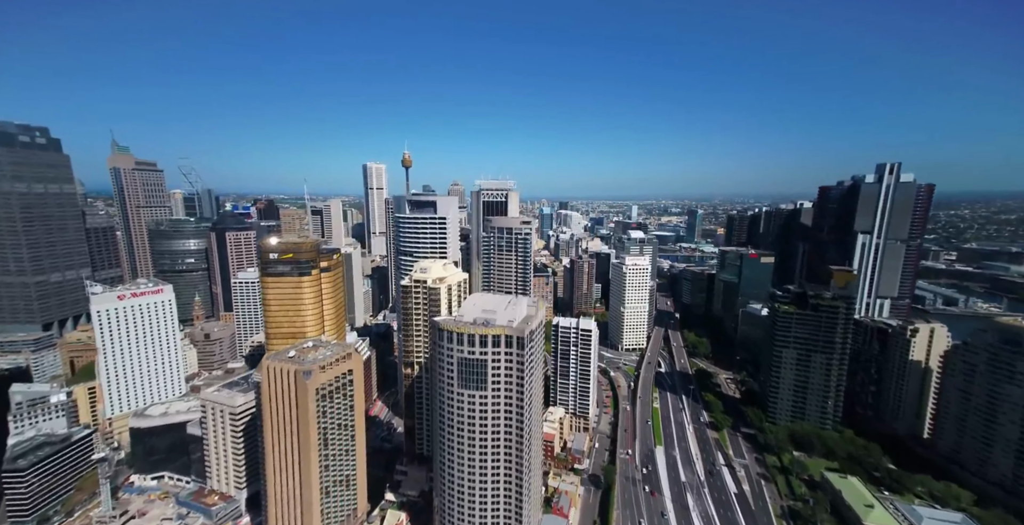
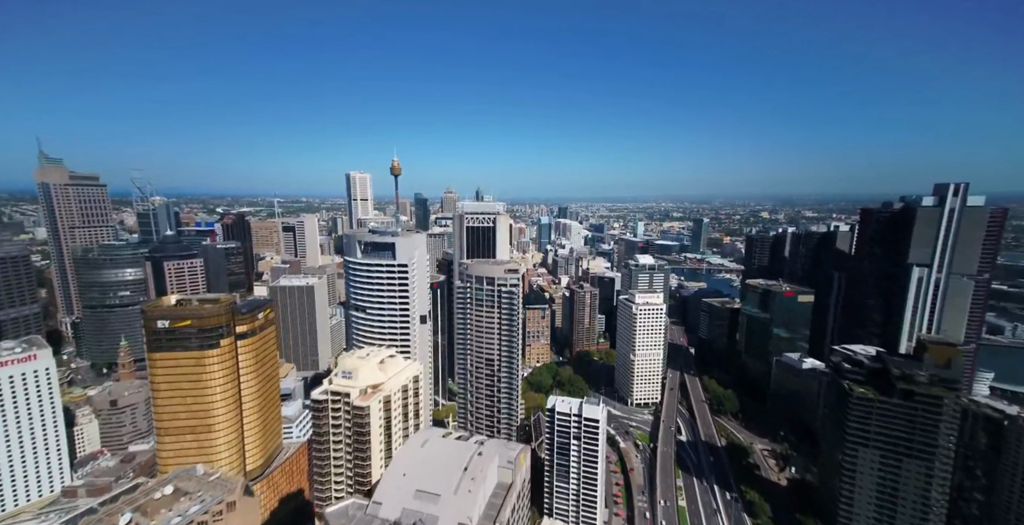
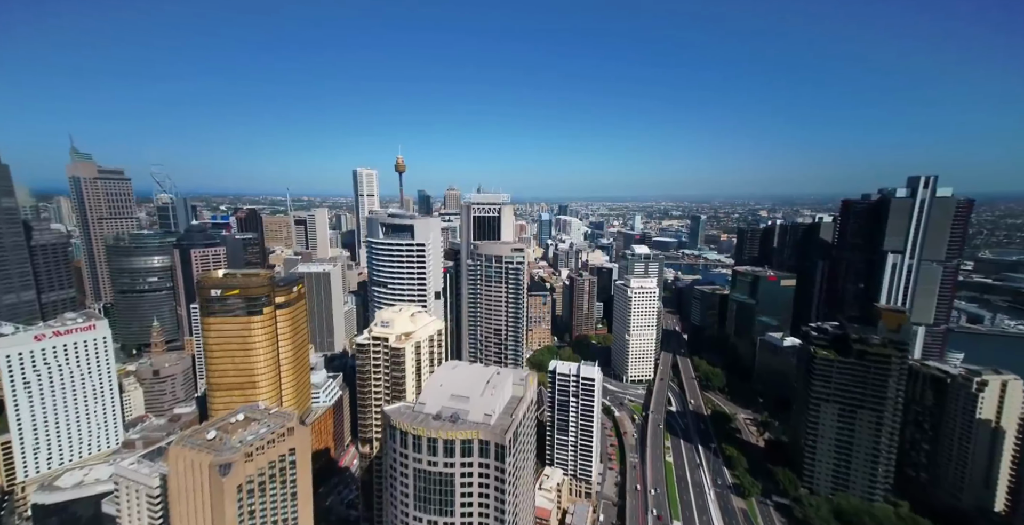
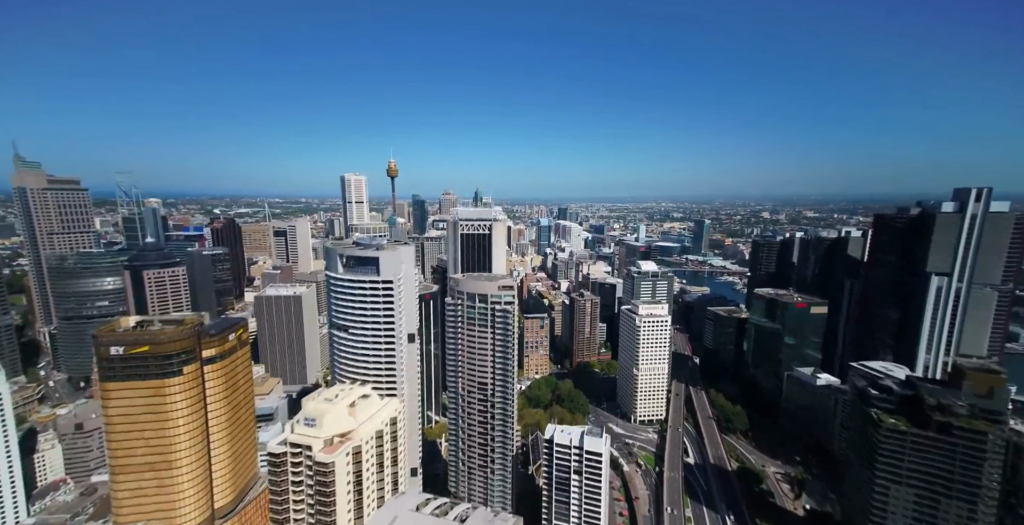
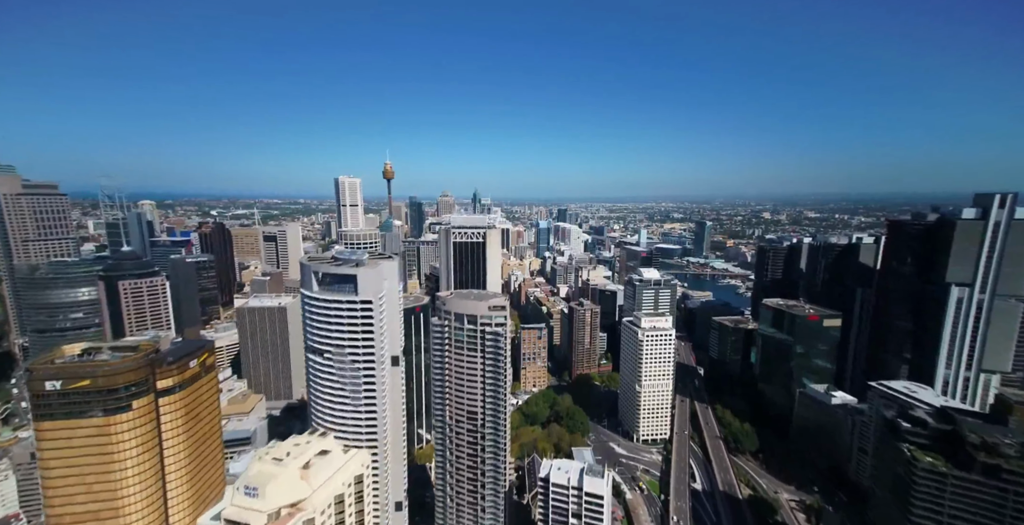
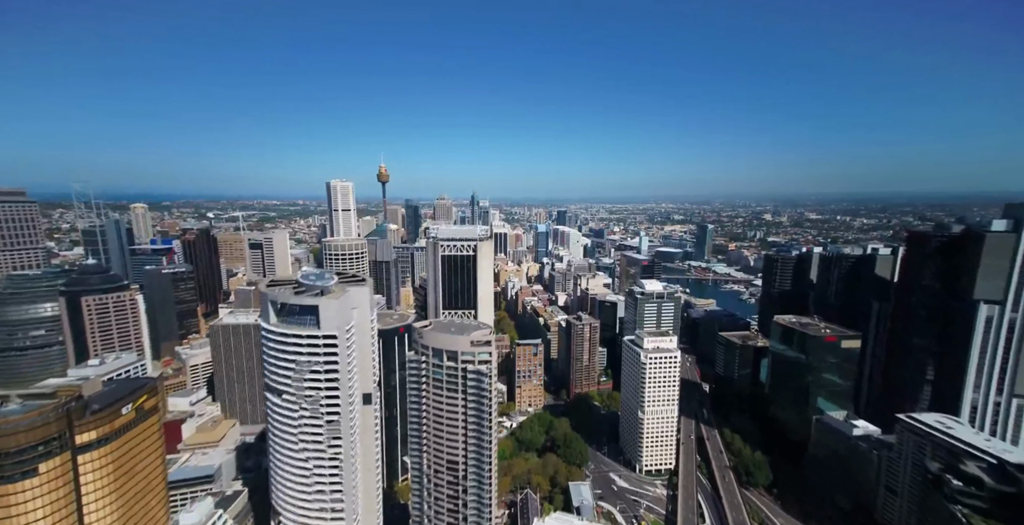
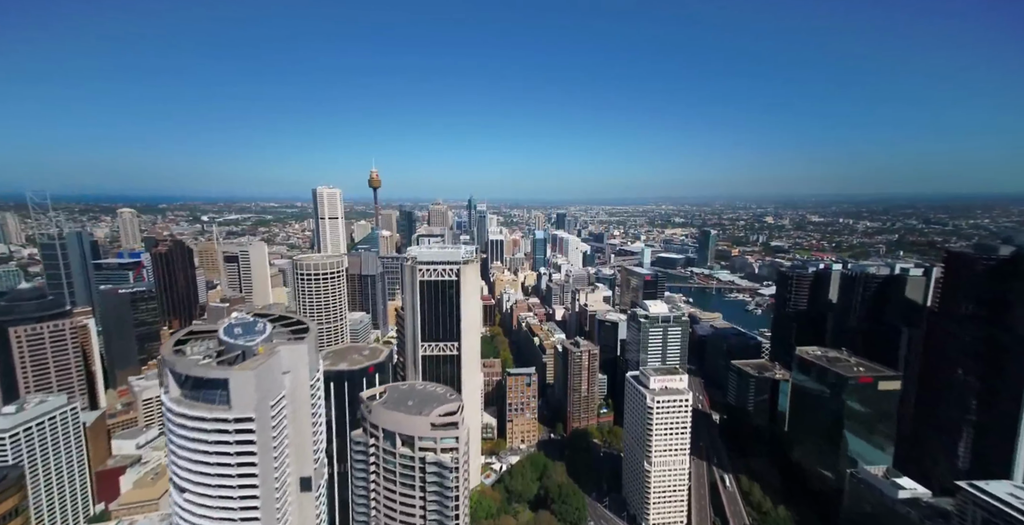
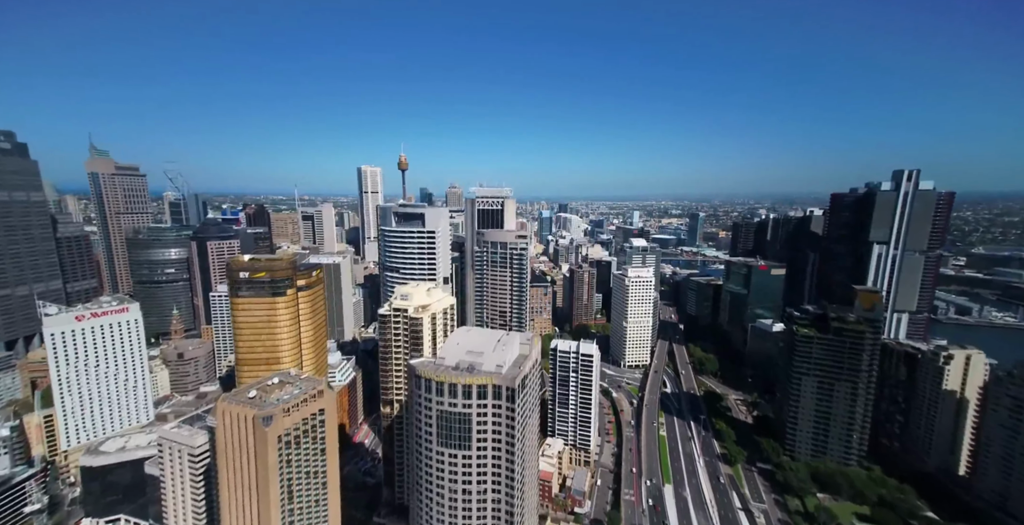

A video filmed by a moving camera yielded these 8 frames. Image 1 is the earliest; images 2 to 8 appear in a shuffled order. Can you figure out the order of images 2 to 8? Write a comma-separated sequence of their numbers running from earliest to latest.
8, 3, 2, 4, 5, 6, 7
